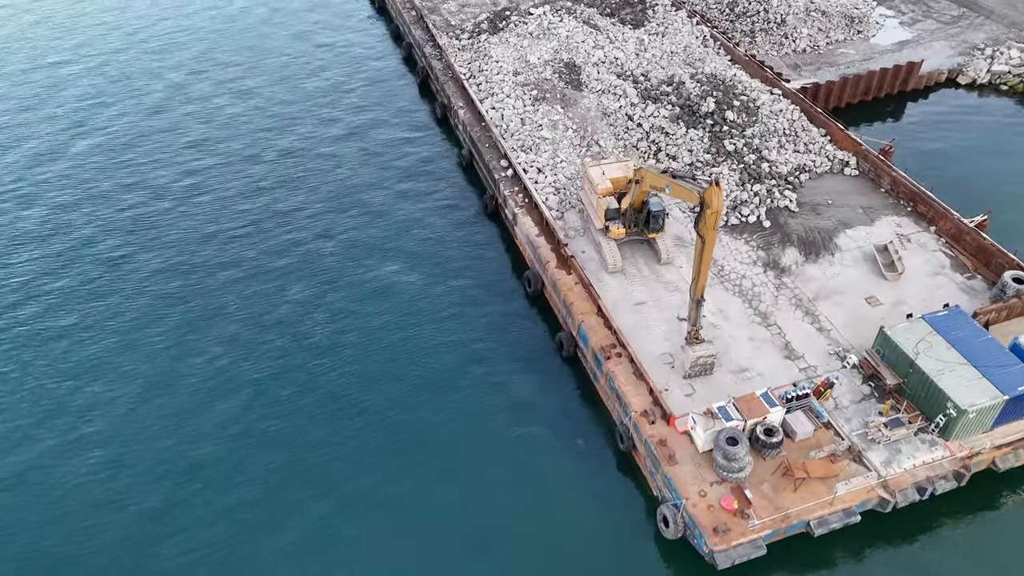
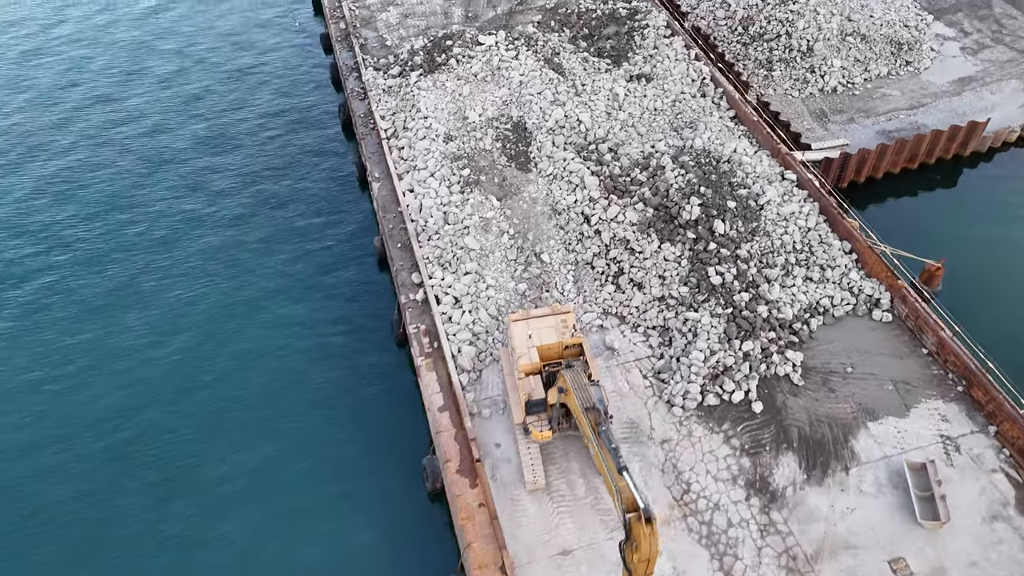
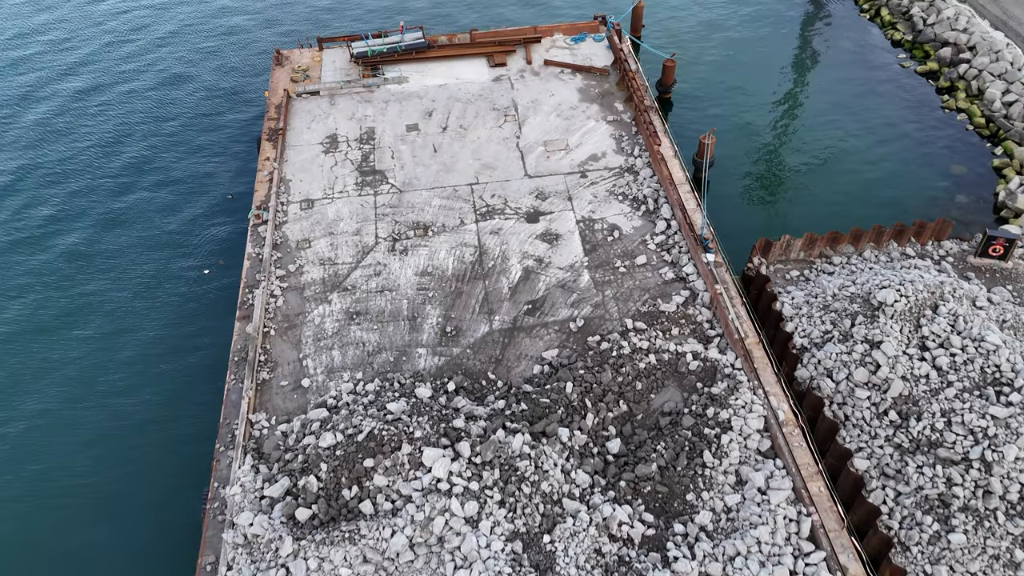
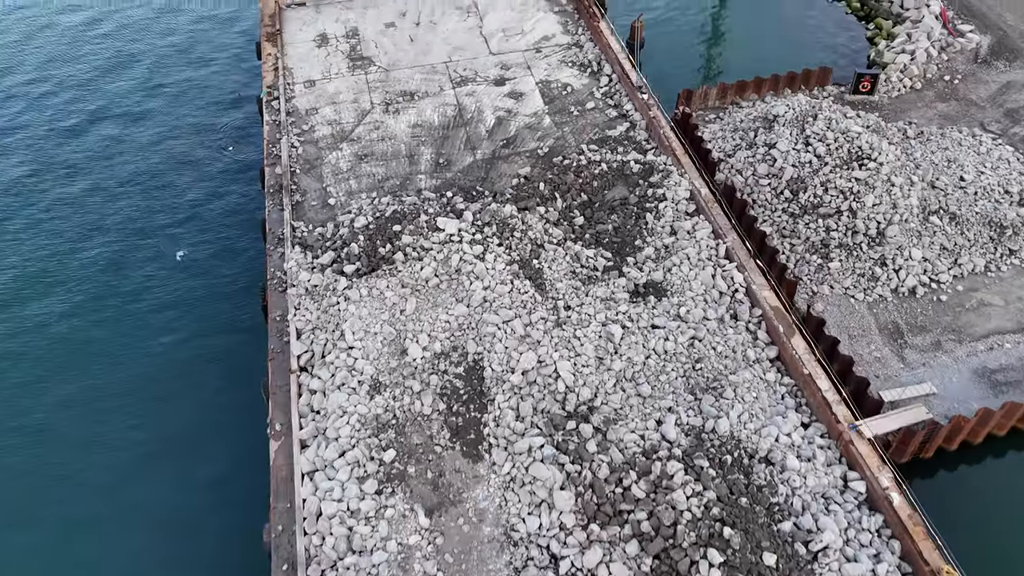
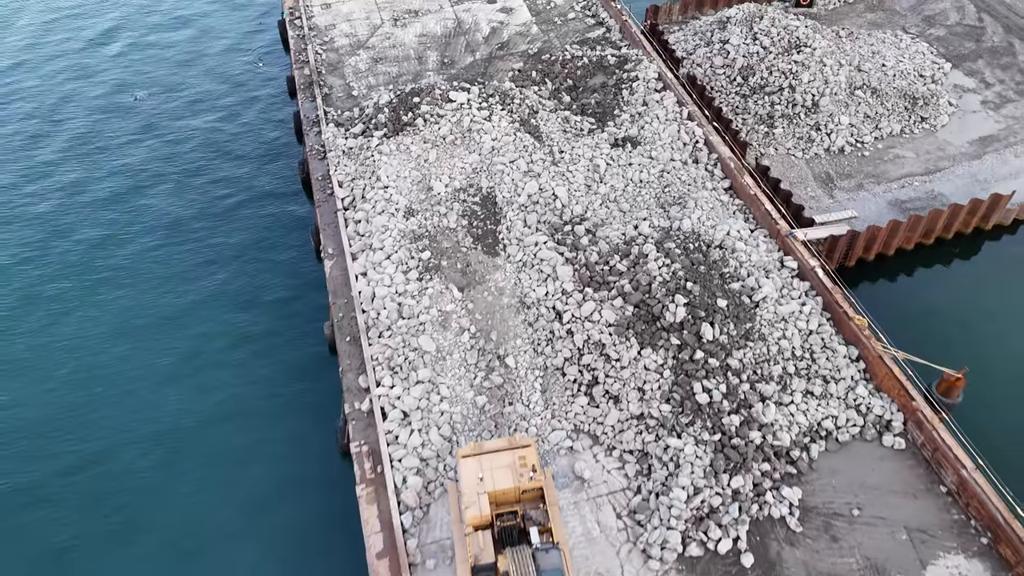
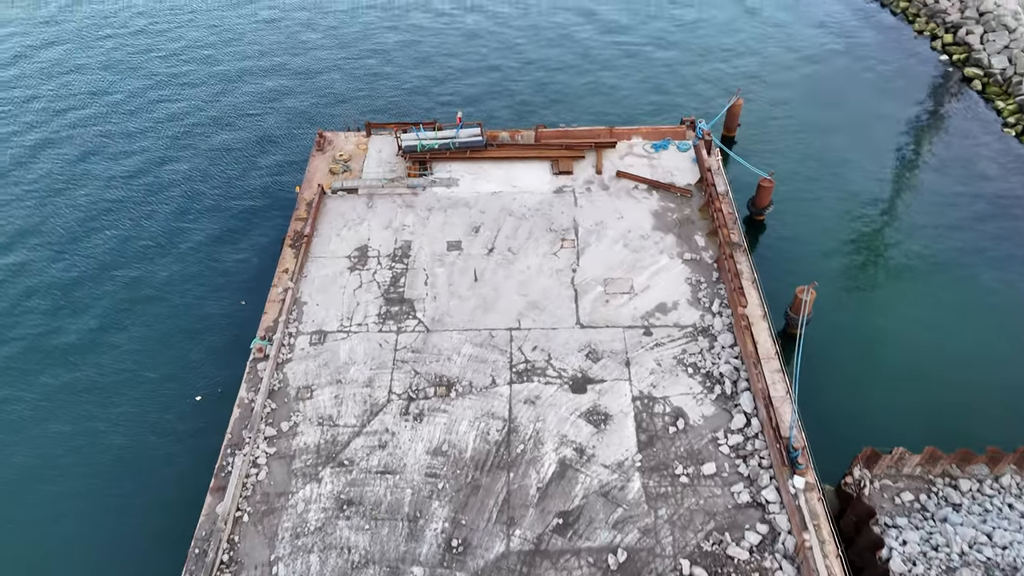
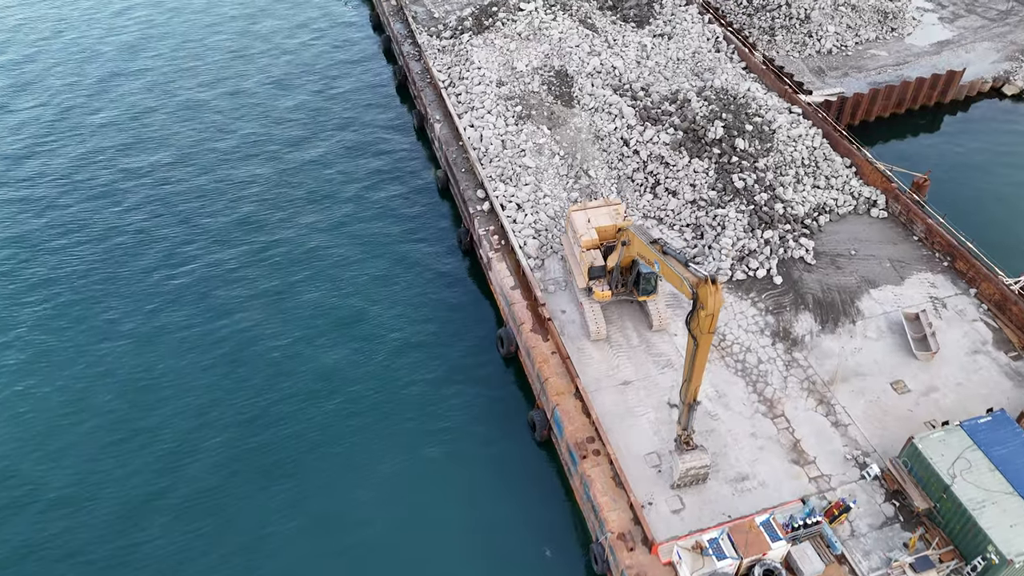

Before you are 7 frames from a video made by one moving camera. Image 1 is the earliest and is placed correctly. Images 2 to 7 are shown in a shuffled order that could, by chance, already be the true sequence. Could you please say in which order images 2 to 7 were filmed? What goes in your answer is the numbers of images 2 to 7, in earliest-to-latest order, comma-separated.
7, 2, 5, 4, 3, 6
